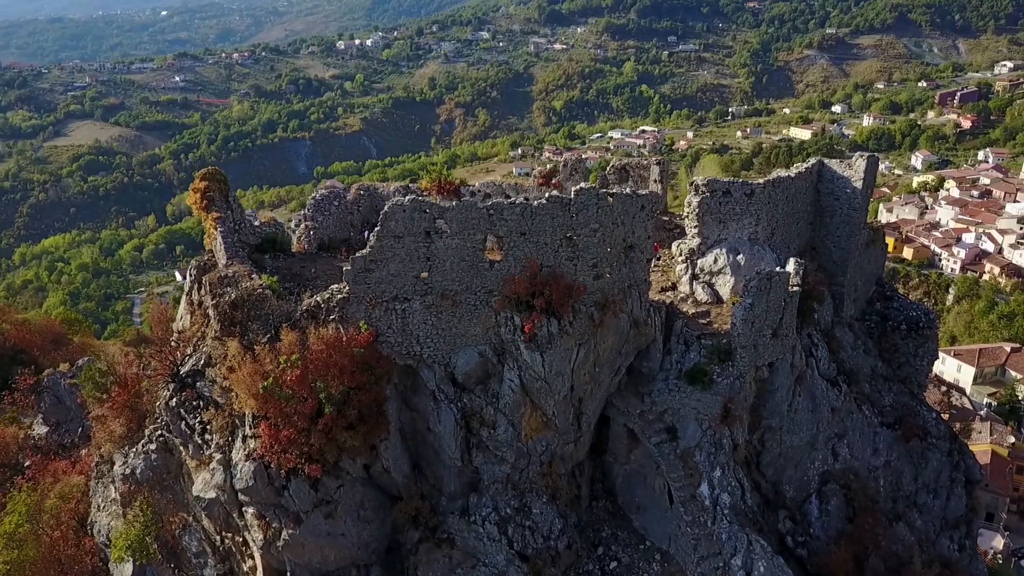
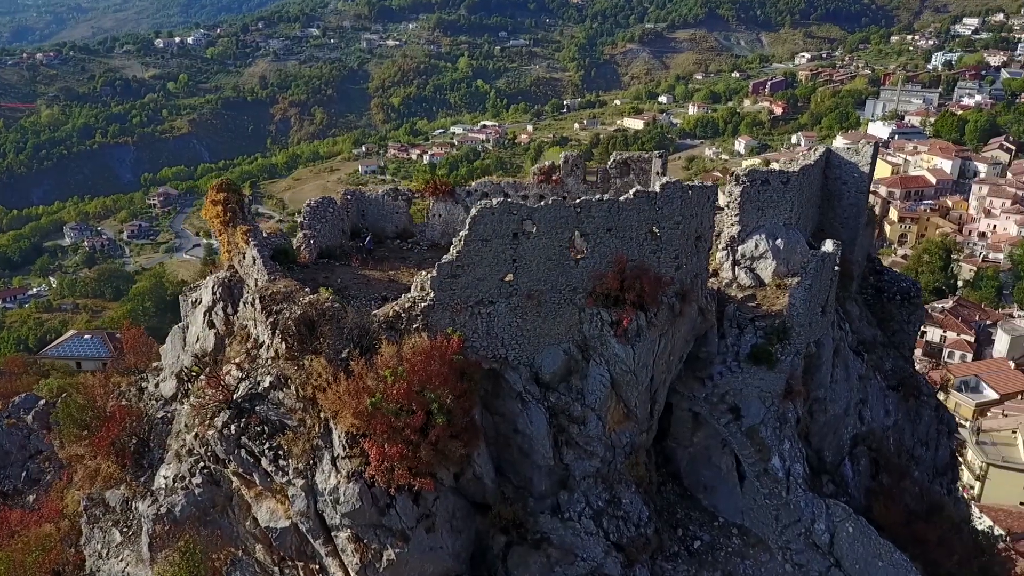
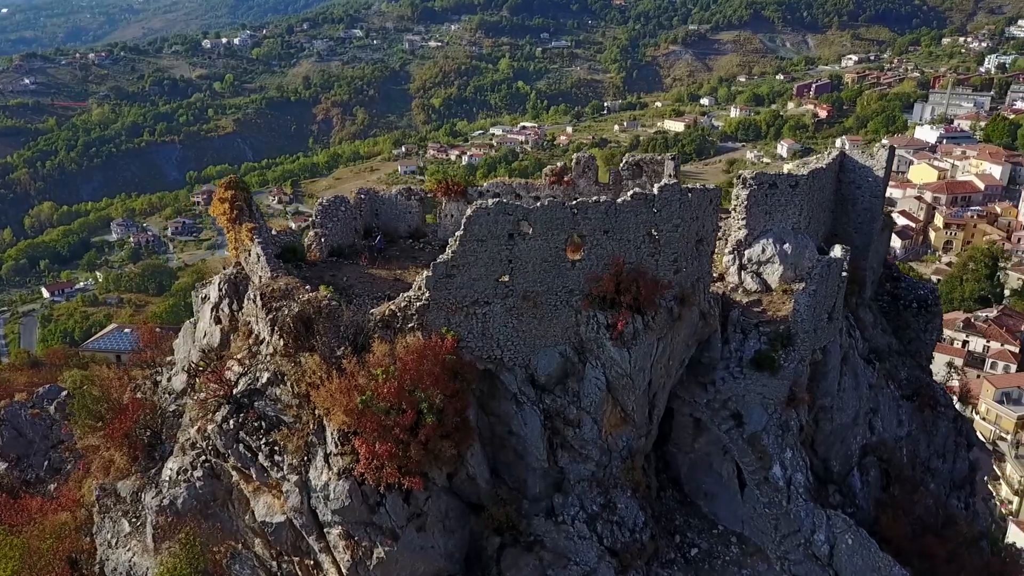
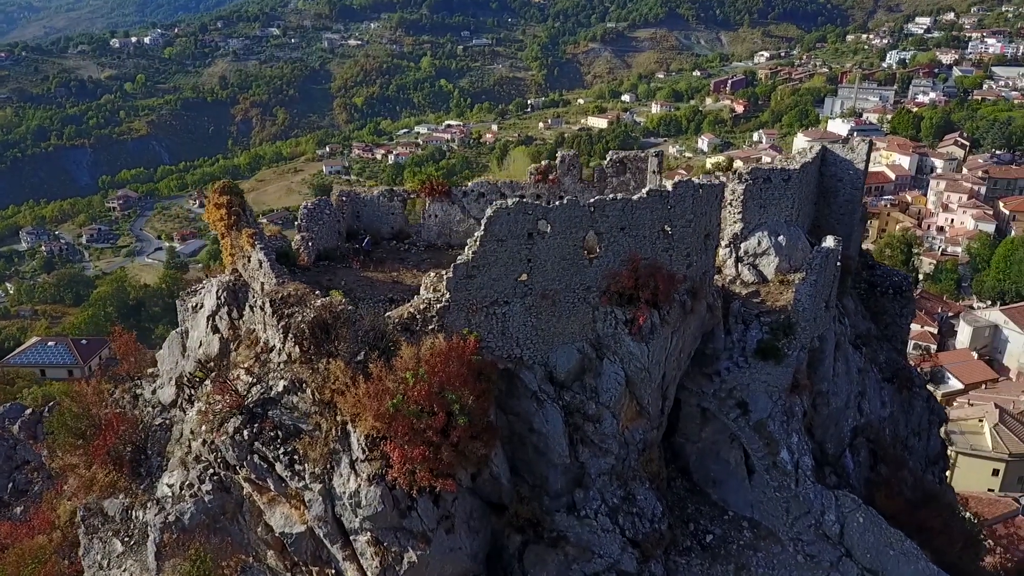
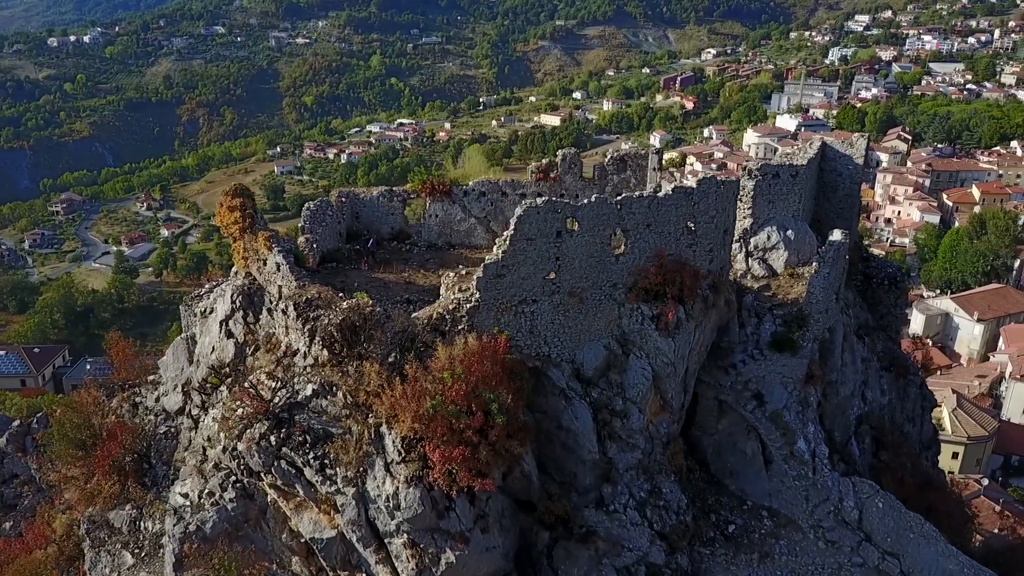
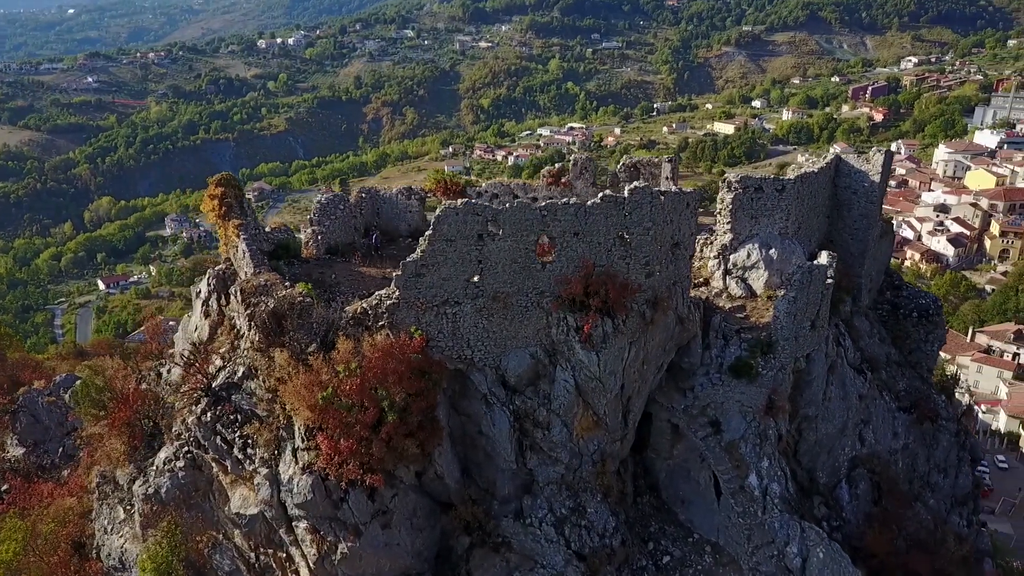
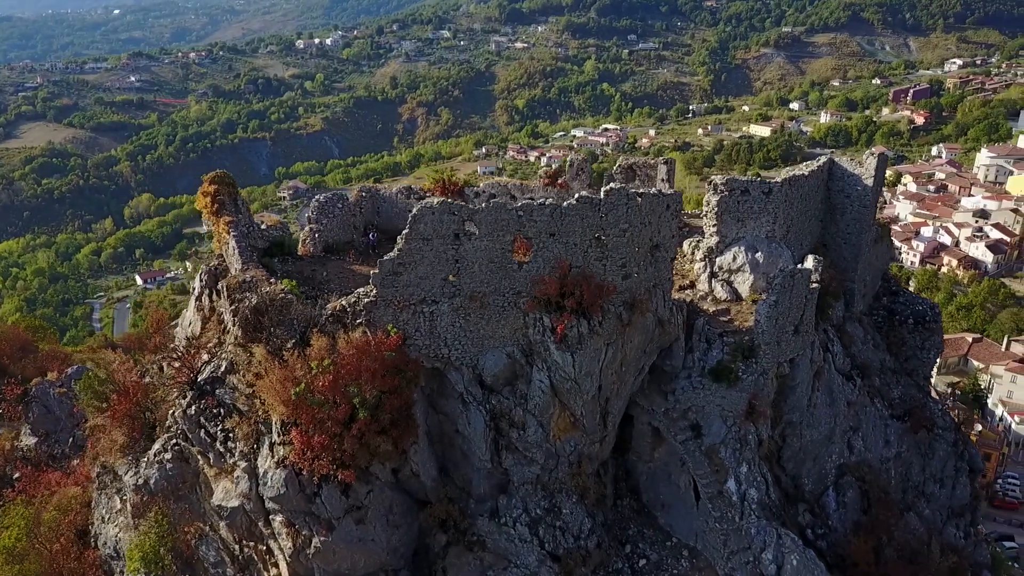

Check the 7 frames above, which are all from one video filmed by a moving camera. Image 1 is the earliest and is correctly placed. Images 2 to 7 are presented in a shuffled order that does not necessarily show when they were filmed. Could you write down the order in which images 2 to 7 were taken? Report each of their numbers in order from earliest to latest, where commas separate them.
7, 6, 3, 2, 4, 5
